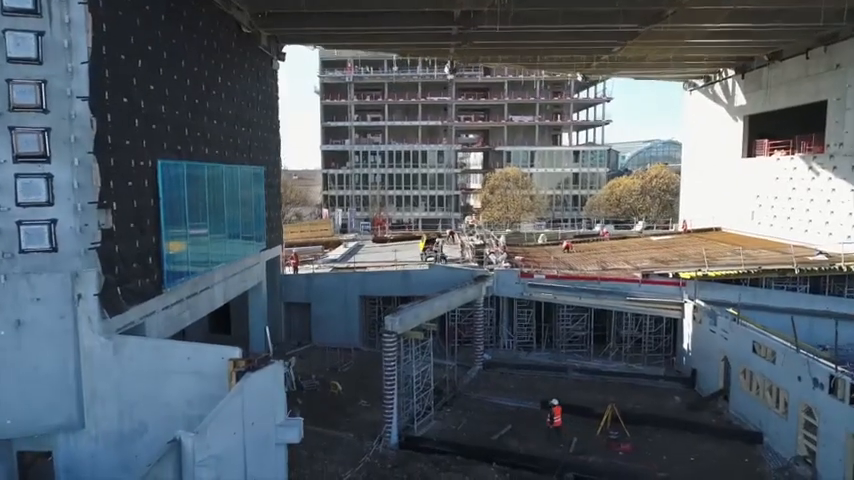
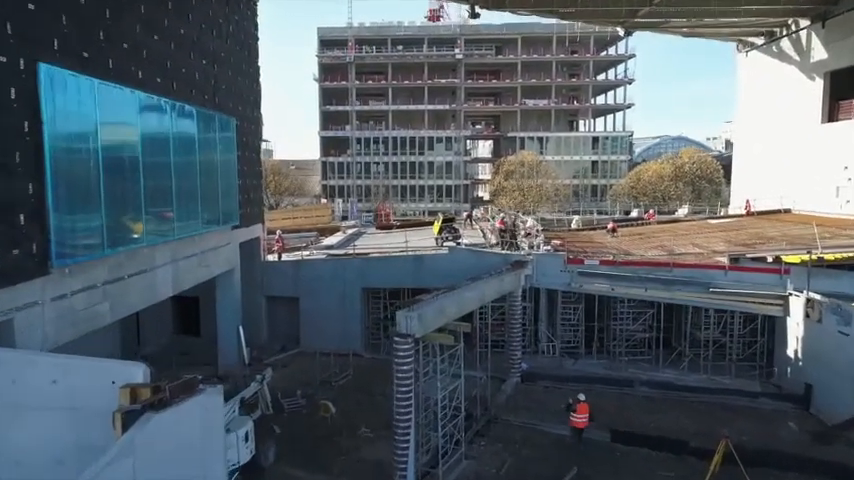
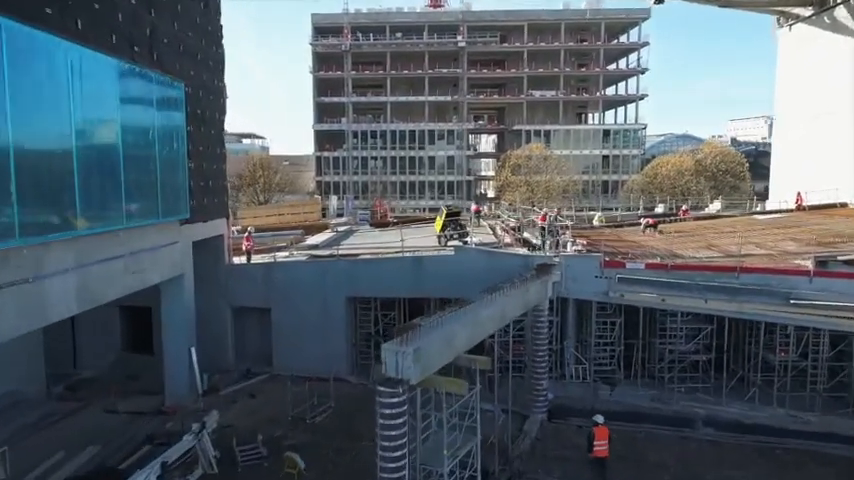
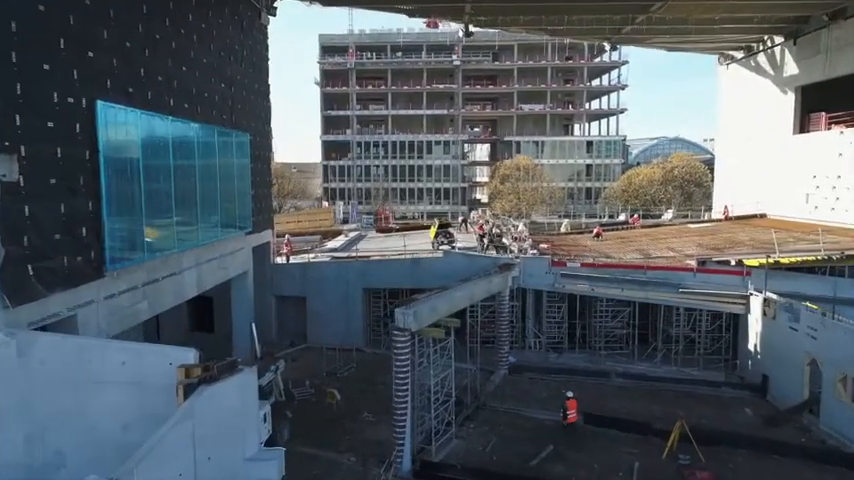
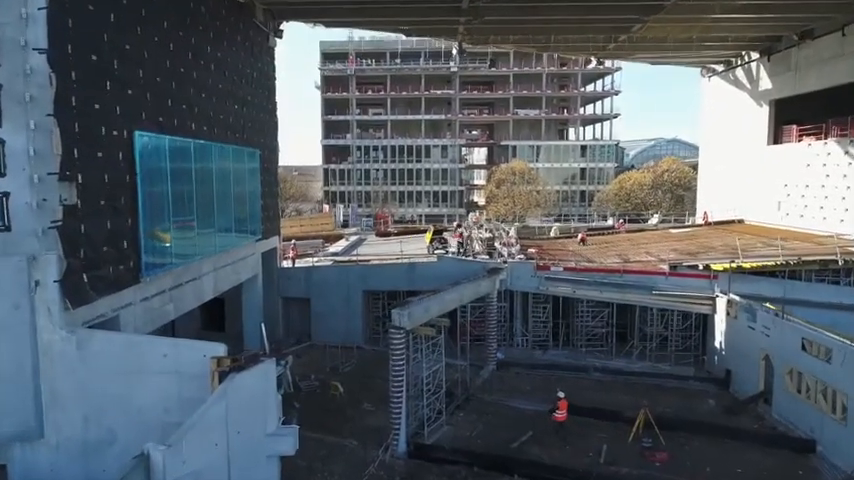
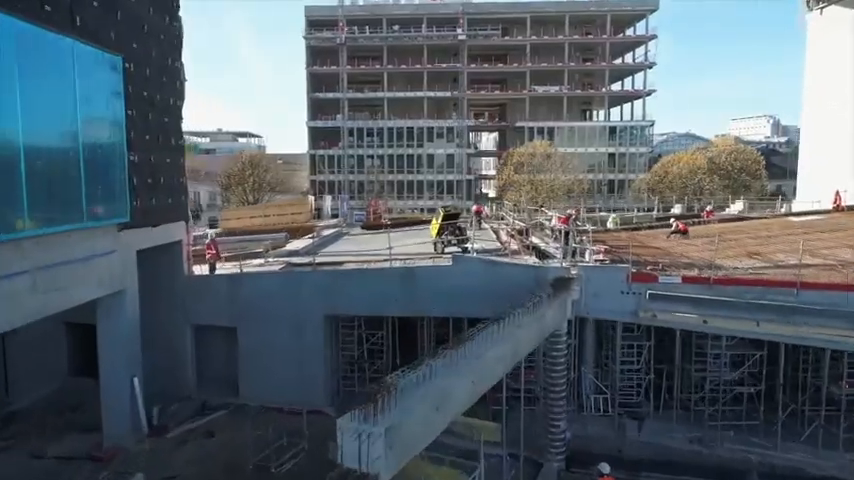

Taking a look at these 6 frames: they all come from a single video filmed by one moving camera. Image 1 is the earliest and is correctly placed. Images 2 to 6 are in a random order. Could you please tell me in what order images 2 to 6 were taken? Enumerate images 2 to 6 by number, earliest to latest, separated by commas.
5, 4, 2, 3, 6
